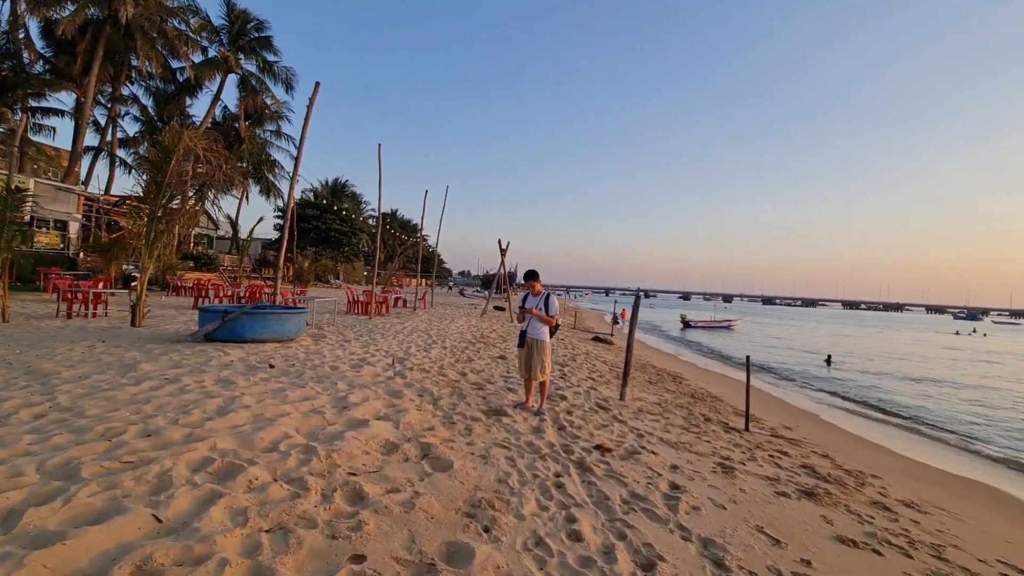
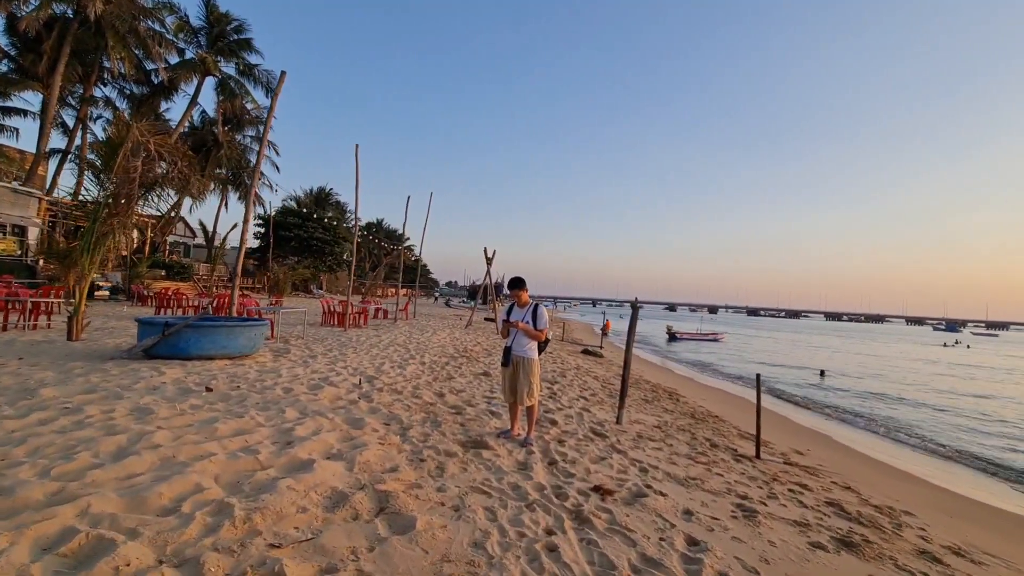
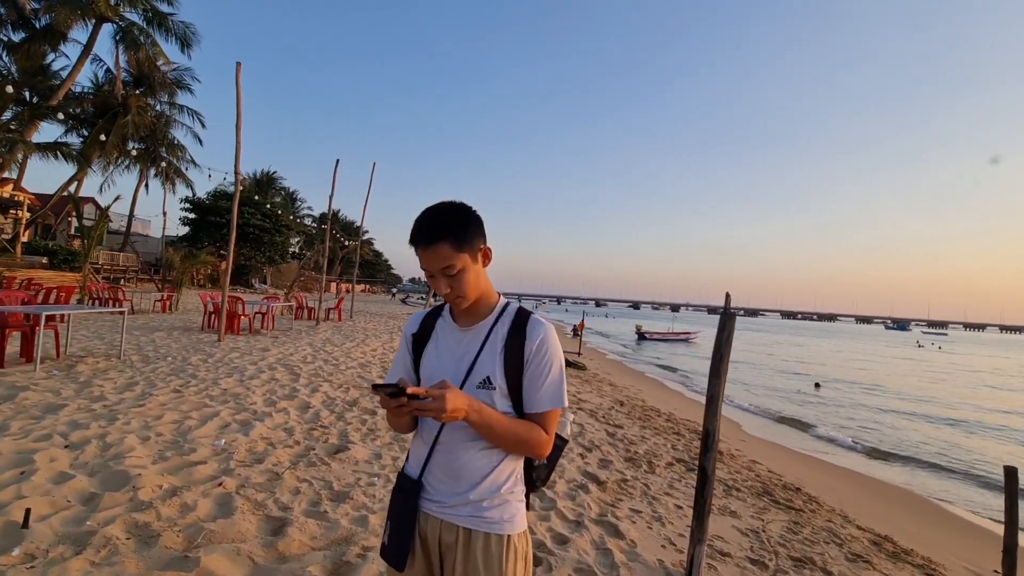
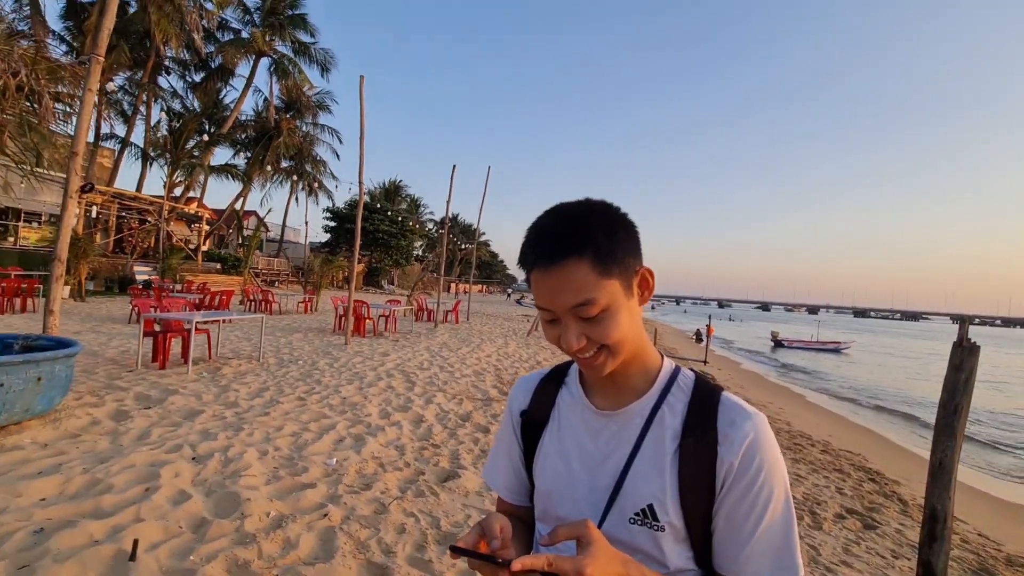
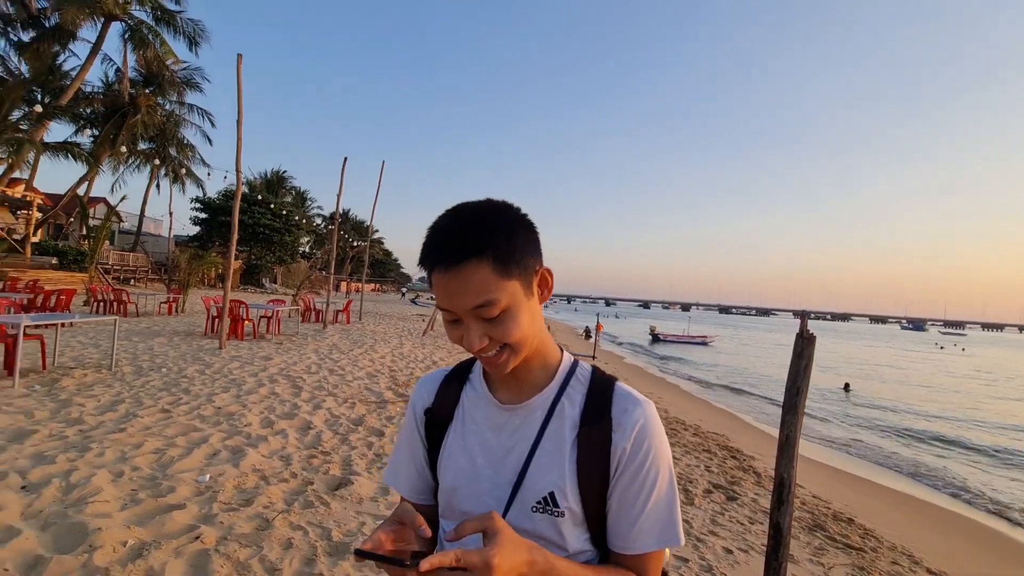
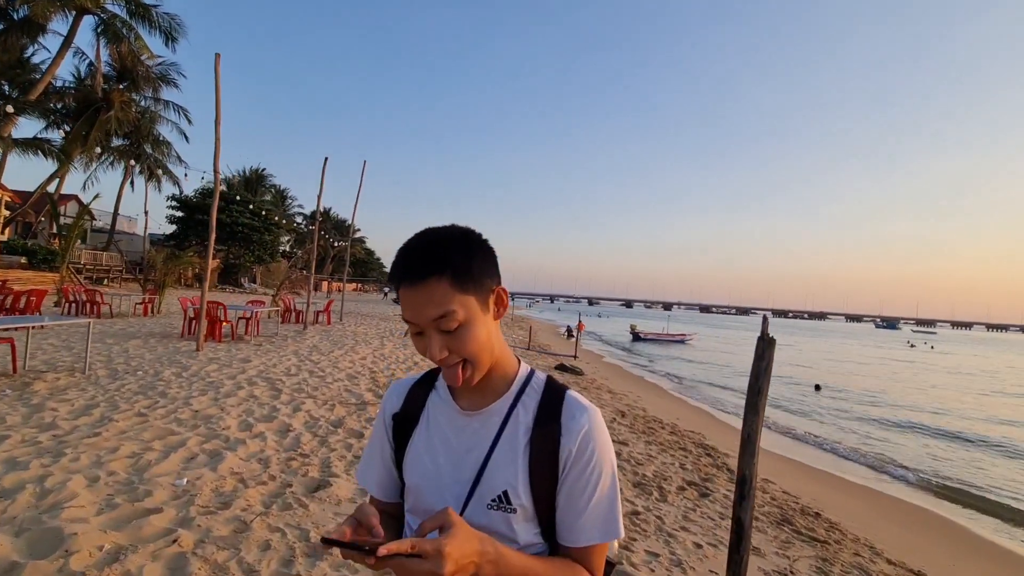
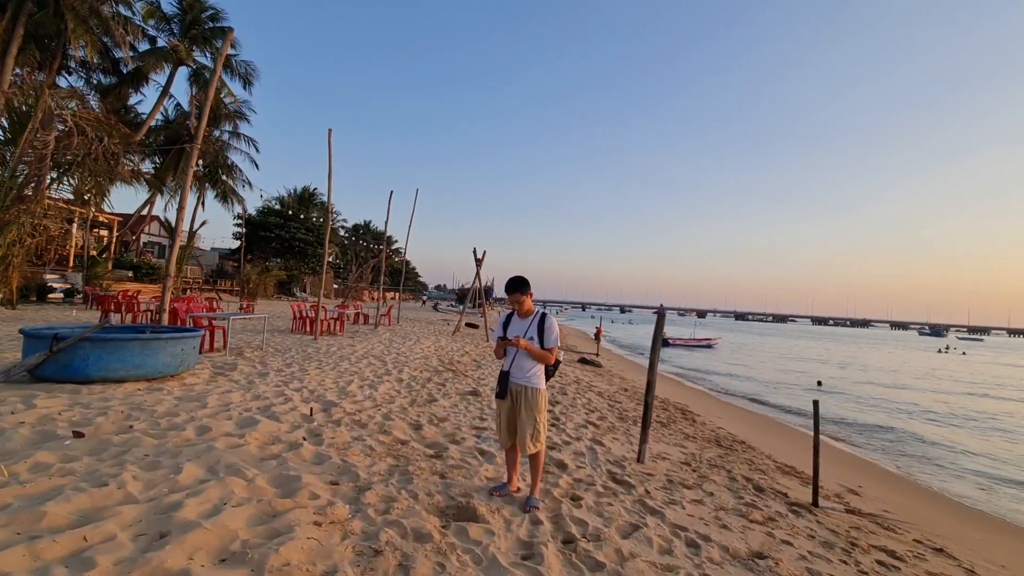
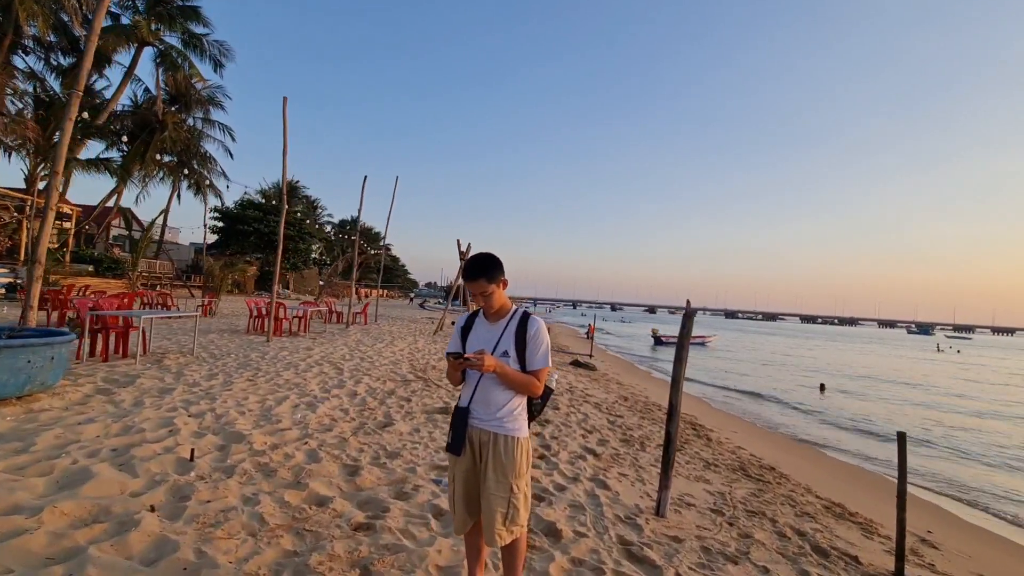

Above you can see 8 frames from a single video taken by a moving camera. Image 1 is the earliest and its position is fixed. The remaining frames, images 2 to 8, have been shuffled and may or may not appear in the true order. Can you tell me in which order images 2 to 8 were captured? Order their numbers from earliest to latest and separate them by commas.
2, 7, 8, 3, 6, 5, 4
